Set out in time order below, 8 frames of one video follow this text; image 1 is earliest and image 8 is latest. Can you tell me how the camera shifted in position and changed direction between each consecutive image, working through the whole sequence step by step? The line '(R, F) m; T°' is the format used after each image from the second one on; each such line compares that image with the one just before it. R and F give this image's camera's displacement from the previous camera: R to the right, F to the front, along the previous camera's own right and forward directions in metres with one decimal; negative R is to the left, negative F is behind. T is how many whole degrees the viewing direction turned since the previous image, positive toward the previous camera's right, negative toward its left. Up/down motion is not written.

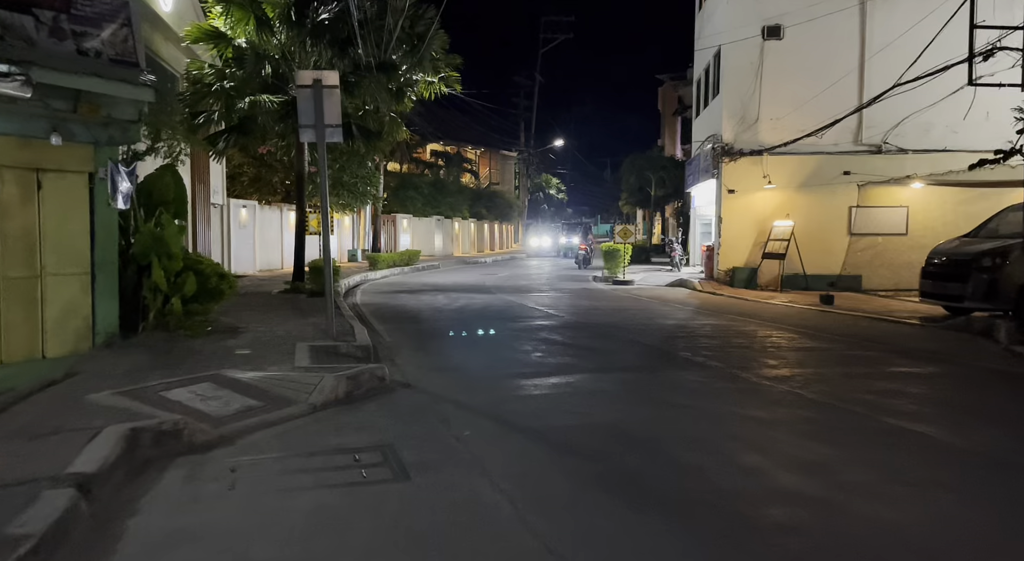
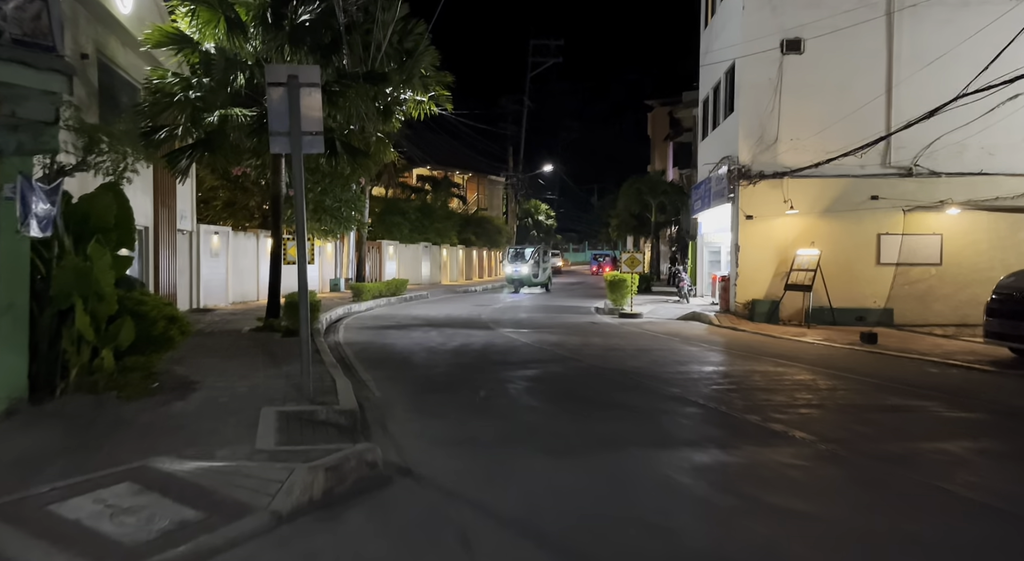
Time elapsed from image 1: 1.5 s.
(-0.4, +2.2) m; +1°
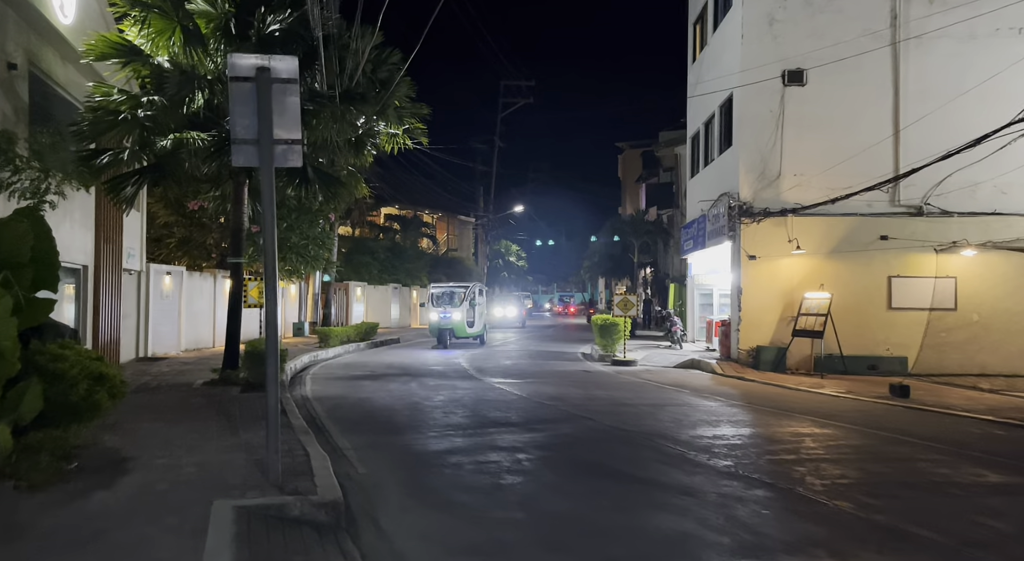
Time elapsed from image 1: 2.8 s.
(-0.5, +1.9) m; +2°
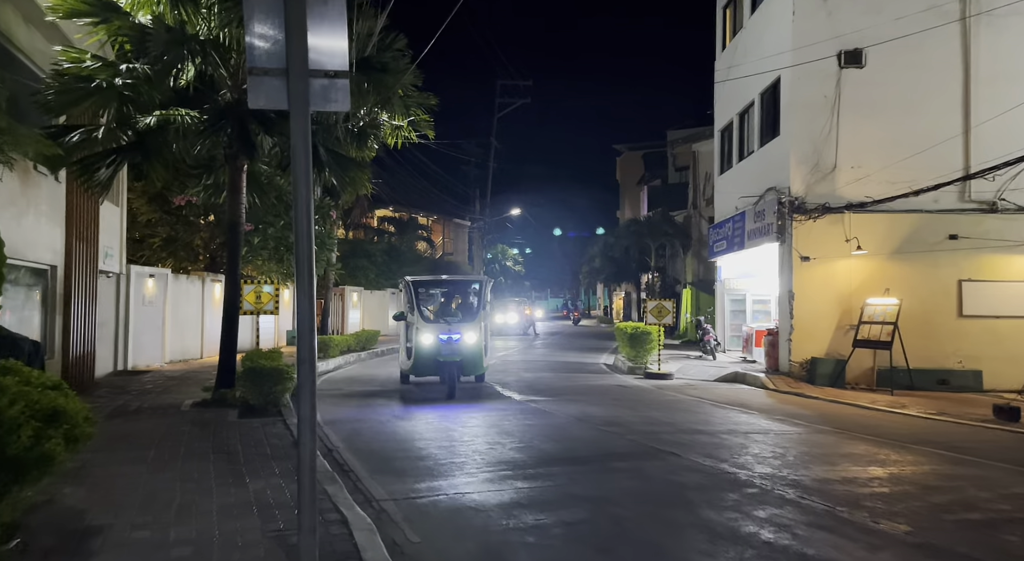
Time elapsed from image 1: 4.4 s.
(-0.9, +2.2) m; +1°
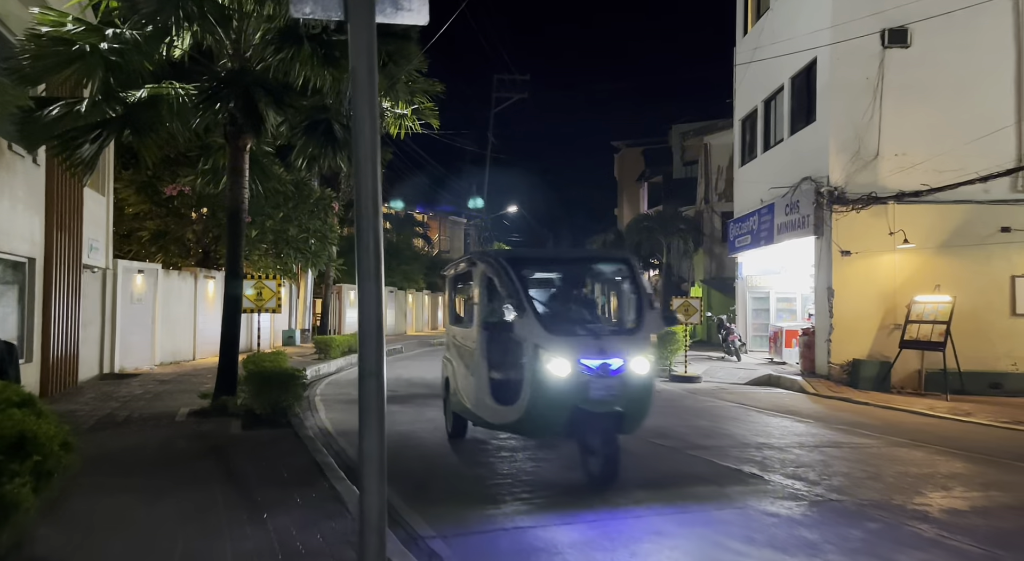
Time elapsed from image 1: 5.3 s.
(-0.6, +1.4) m; +1°
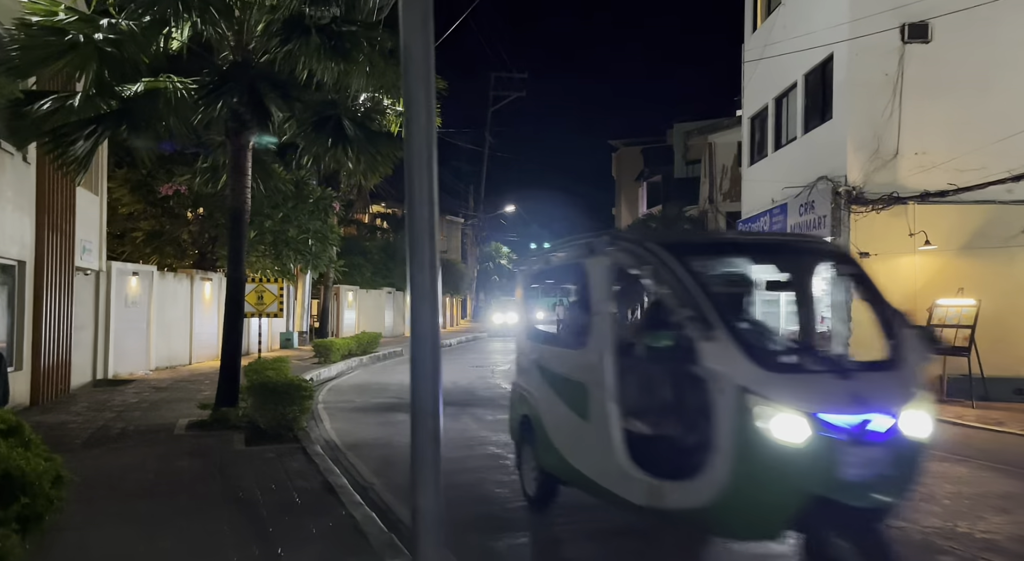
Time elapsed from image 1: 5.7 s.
(-0.3, +0.6) m; 0°
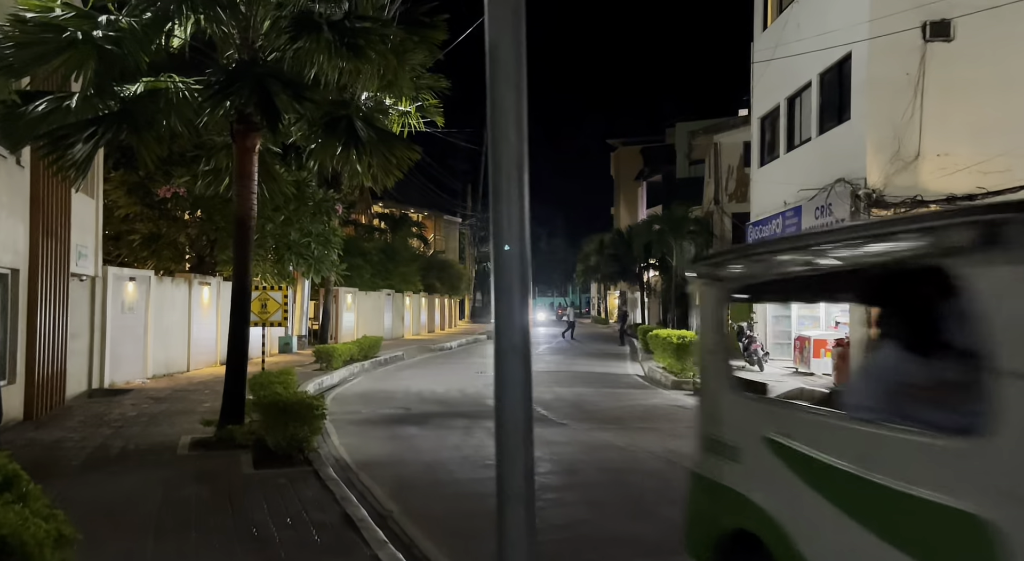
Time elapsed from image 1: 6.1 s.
(-0.3, +0.5) m; 0°
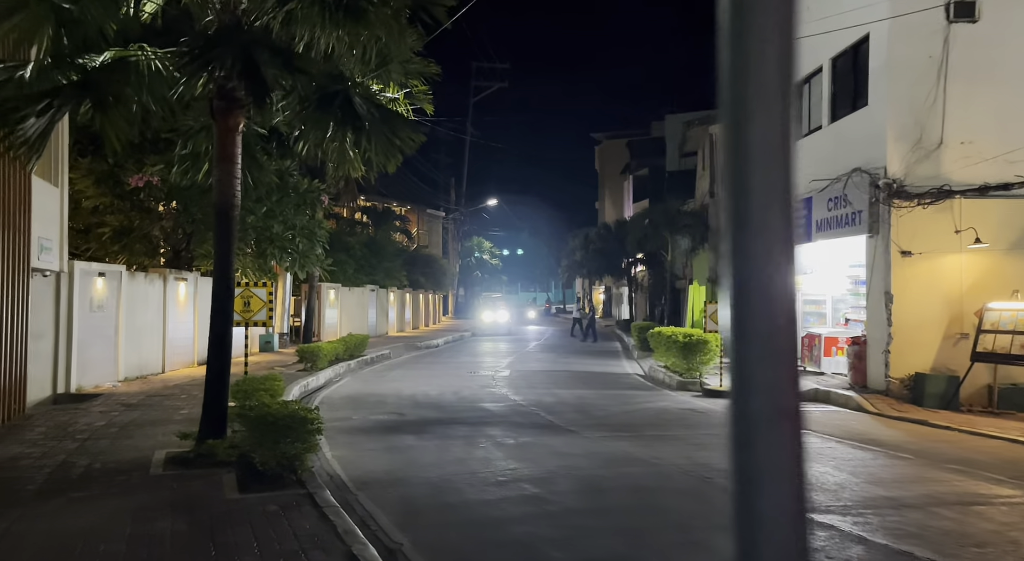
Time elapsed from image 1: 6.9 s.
(-0.4, +1.1) m; +1°
